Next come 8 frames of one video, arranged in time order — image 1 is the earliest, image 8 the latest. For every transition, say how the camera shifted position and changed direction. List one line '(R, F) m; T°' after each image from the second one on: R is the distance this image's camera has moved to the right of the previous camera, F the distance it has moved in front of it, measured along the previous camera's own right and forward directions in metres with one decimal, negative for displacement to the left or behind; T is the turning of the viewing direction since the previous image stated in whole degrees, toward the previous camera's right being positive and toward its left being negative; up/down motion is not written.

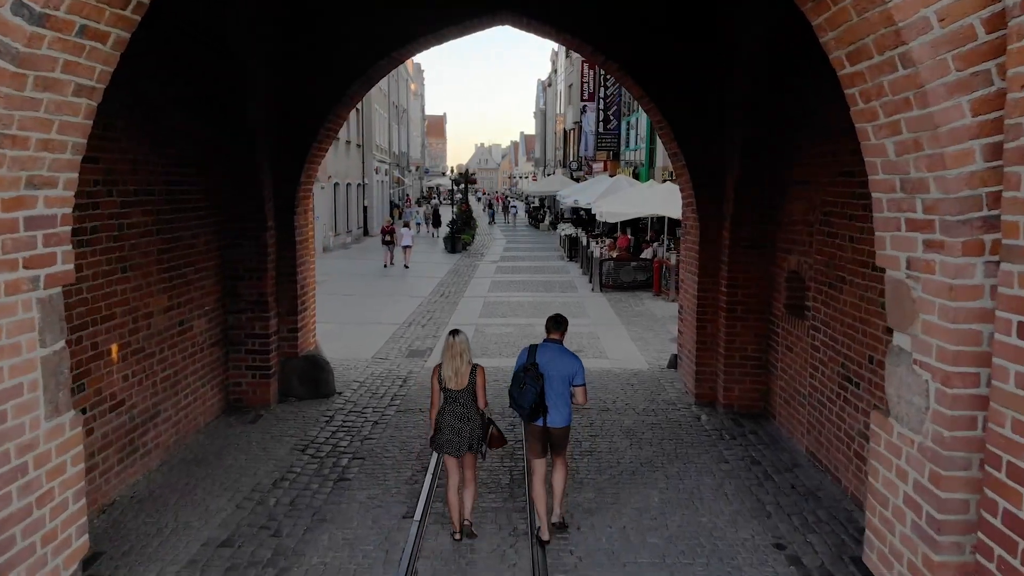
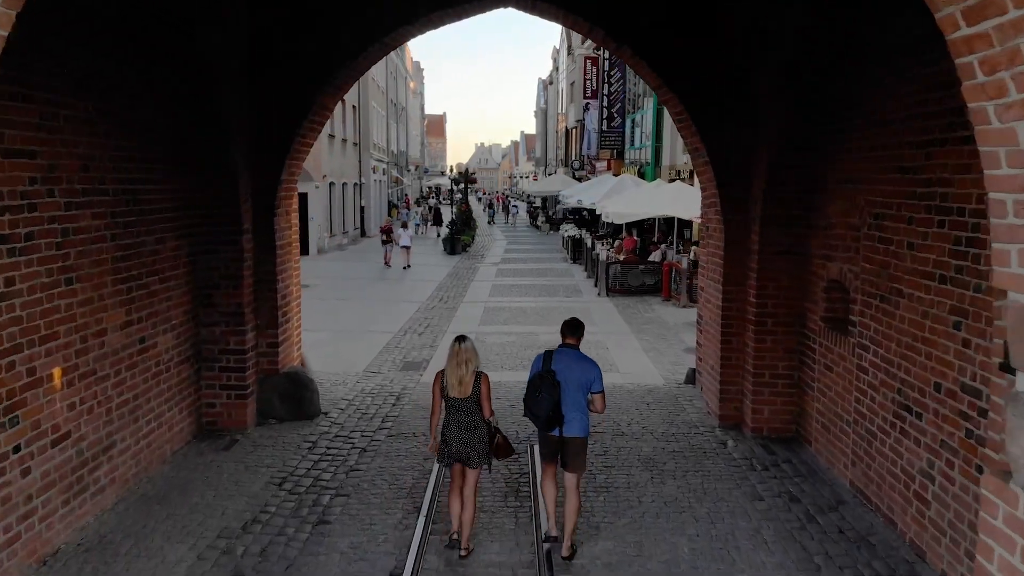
(0.0, +0.9) m; 0°
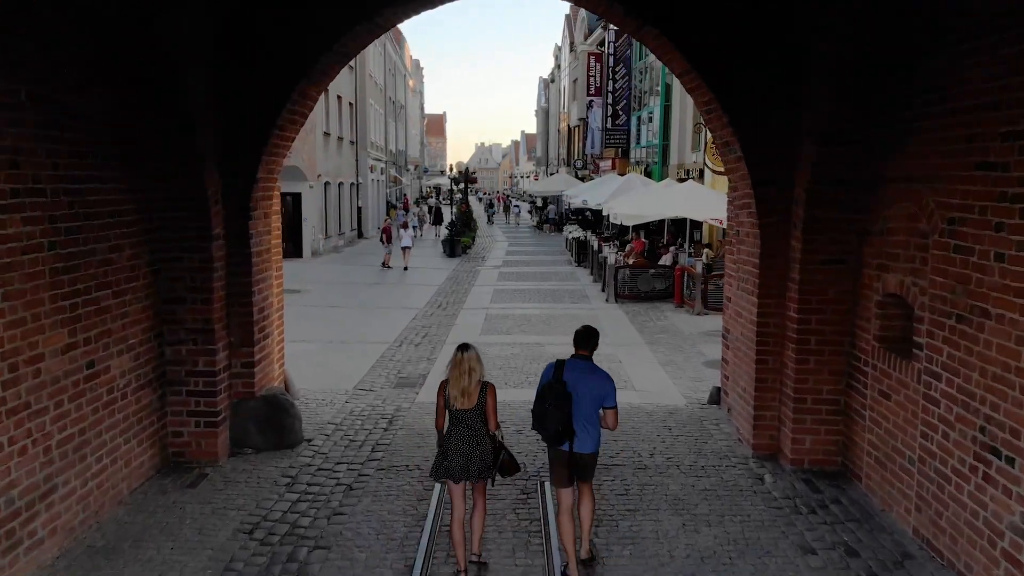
(0.0, +1.0) m; 0°
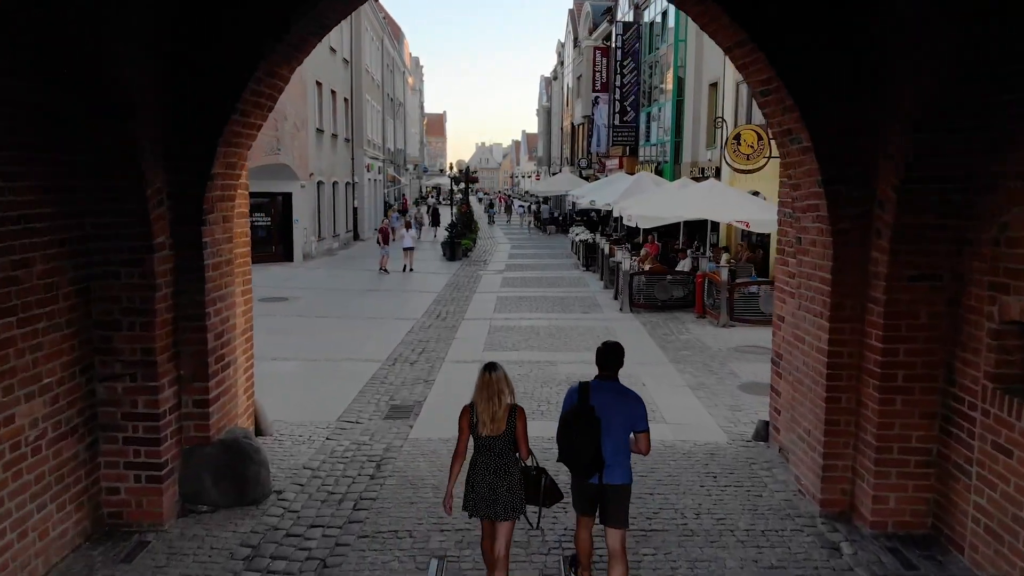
(-0.1, +1.4) m; 0°
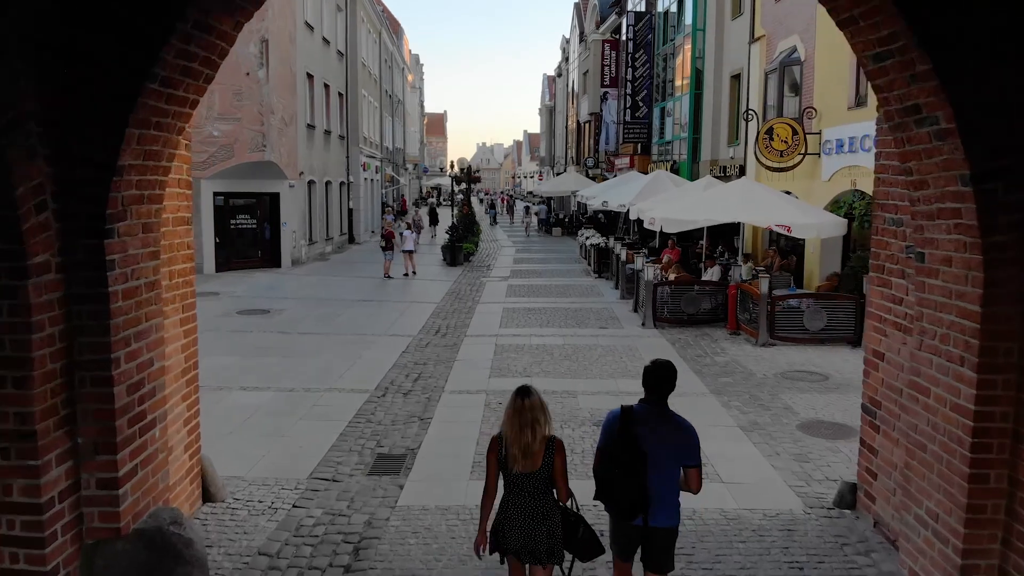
(-0.1, +1.7) m; 0°
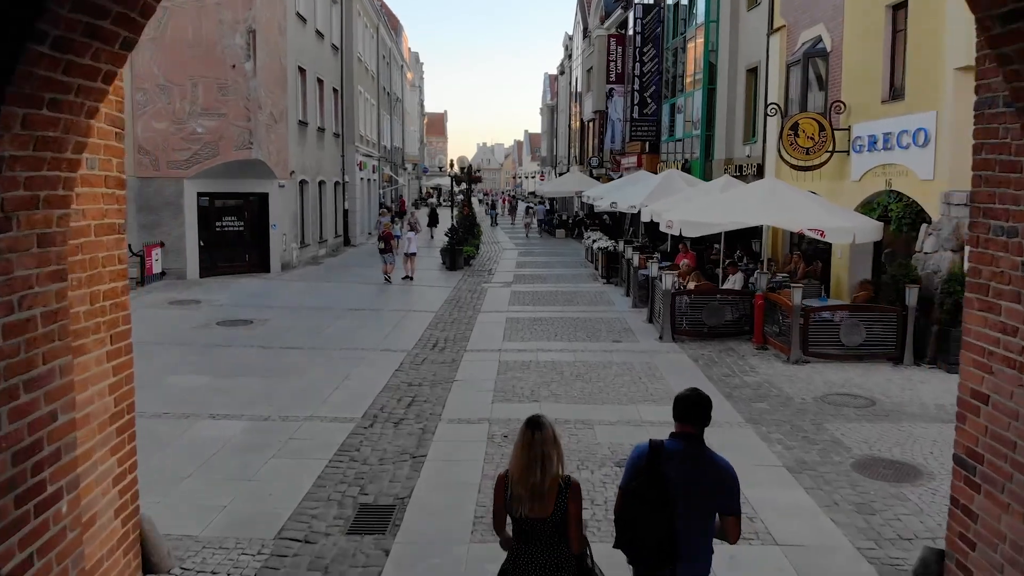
(0.0, +1.1) m; 0°
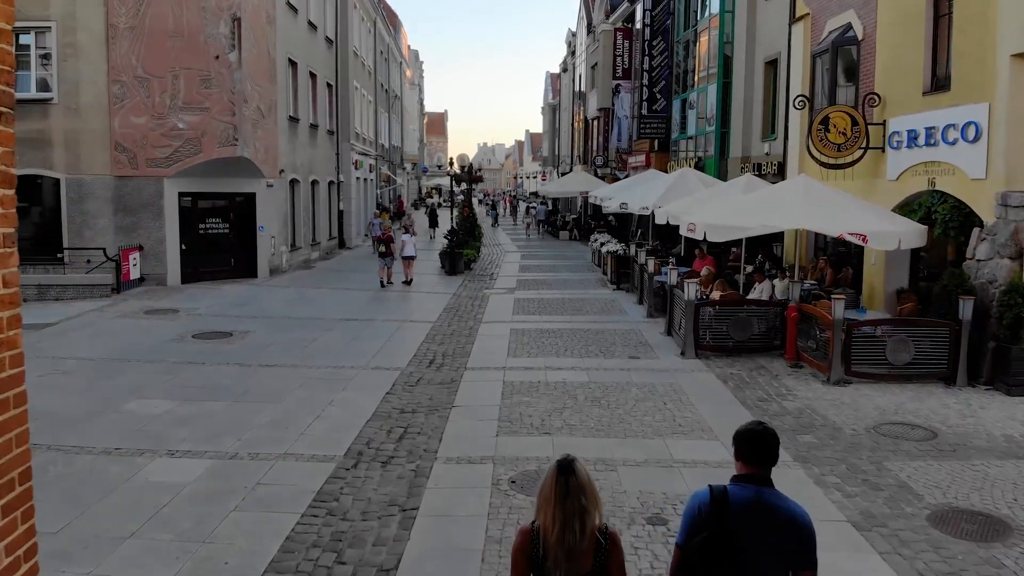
(-0.1, +1.1) m; 0°
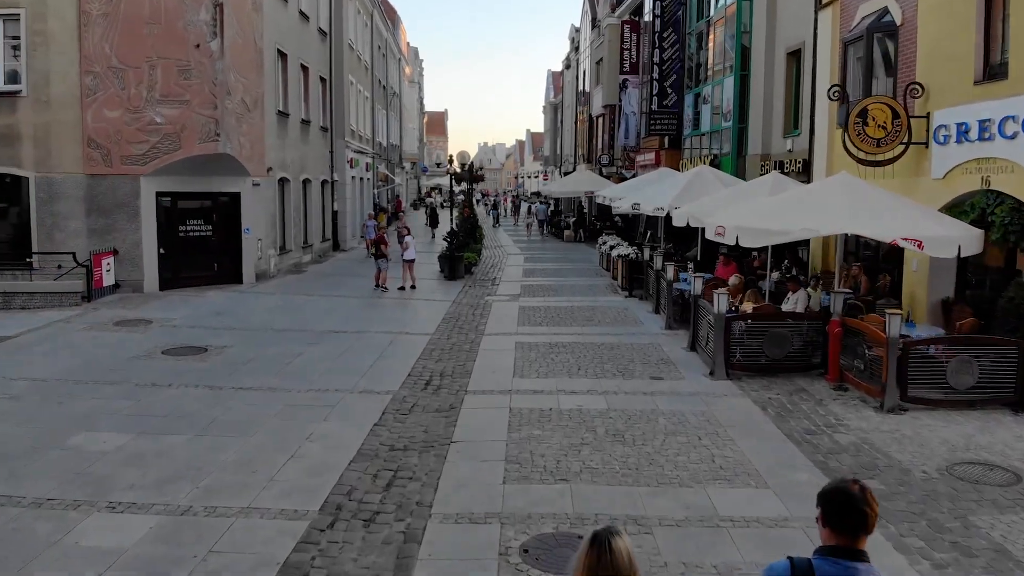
(-0.1, +1.2) m; 0°
